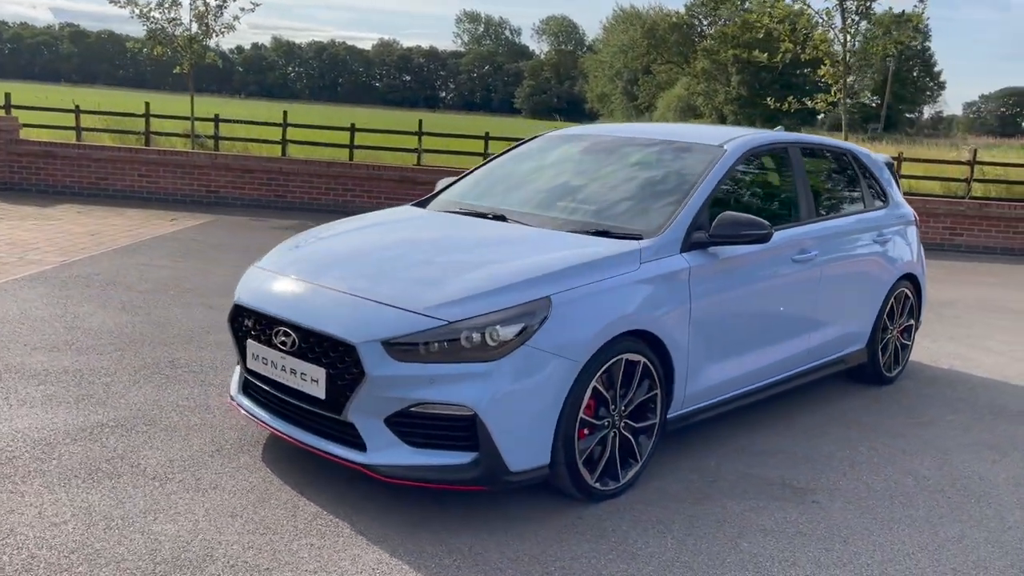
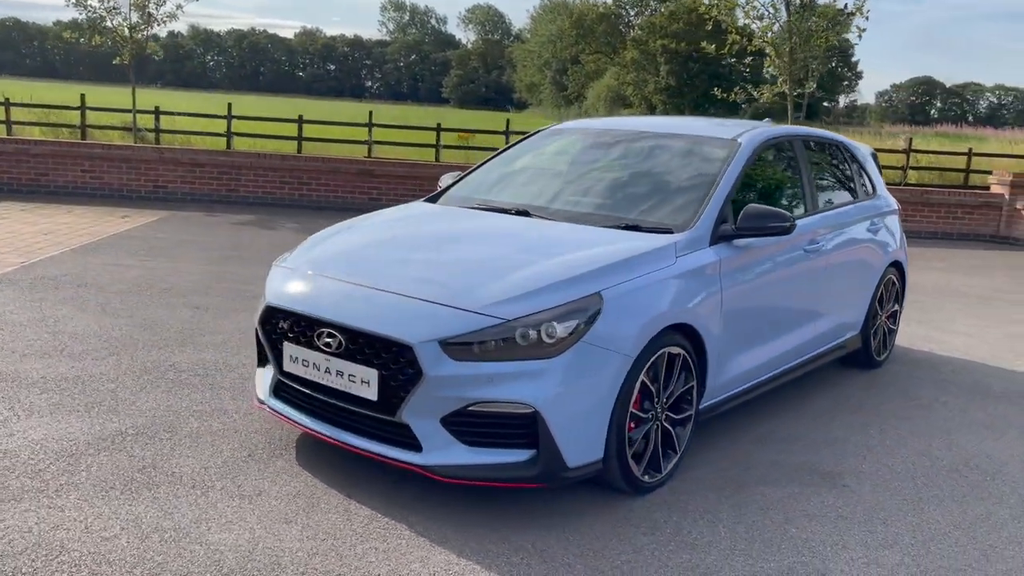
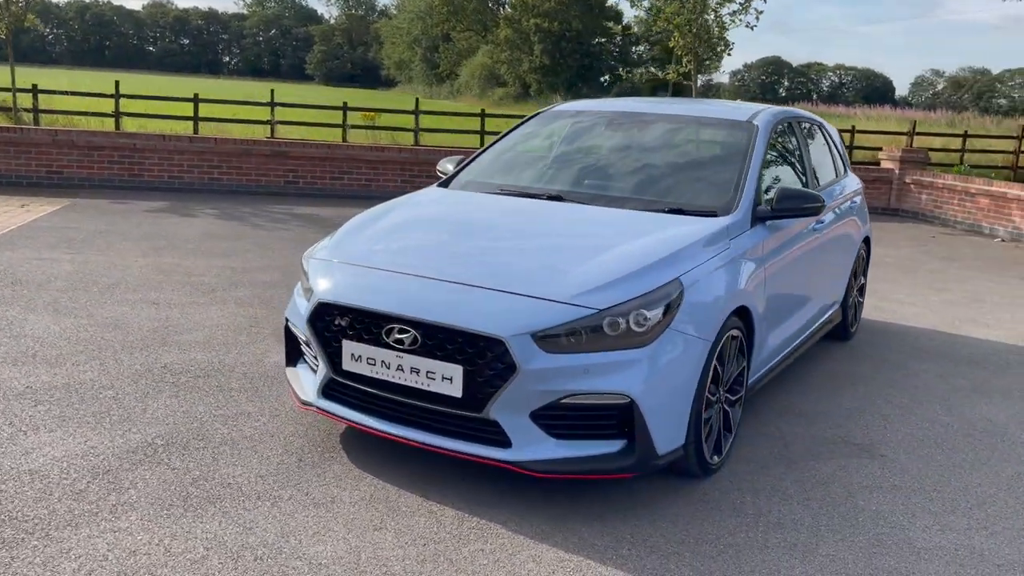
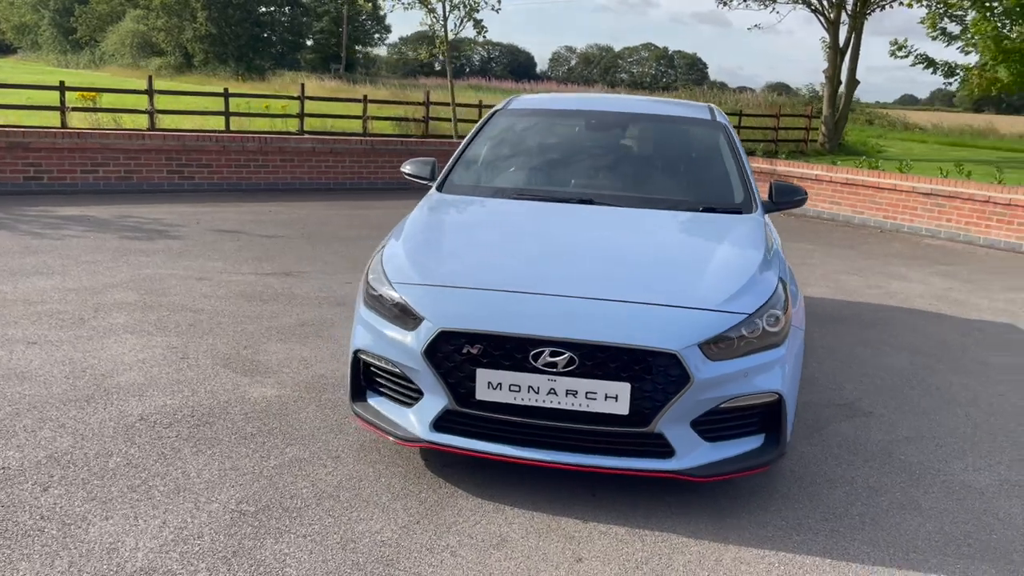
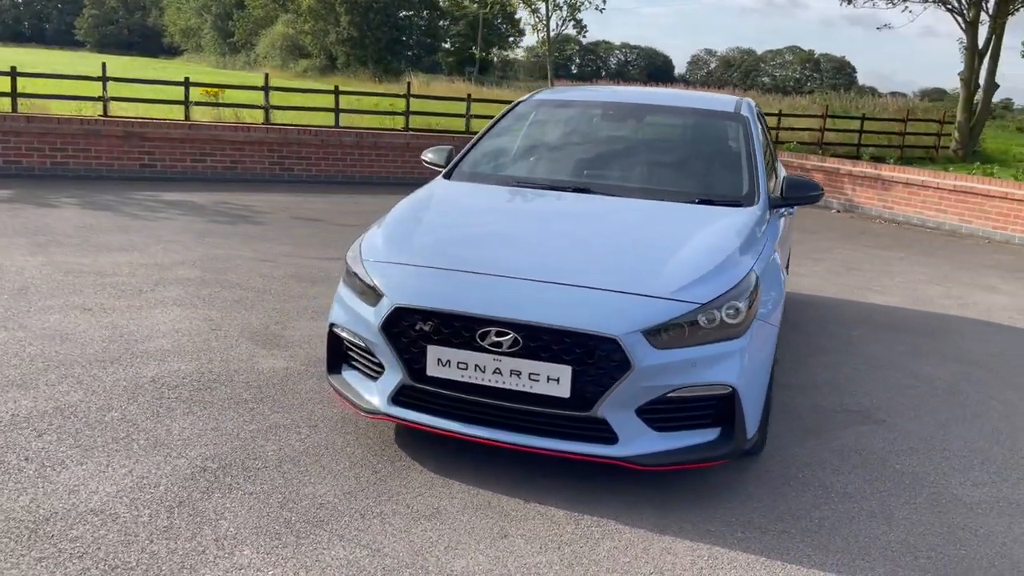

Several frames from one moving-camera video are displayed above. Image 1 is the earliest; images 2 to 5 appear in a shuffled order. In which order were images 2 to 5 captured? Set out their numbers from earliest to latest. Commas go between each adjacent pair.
2, 3, 5, 4
